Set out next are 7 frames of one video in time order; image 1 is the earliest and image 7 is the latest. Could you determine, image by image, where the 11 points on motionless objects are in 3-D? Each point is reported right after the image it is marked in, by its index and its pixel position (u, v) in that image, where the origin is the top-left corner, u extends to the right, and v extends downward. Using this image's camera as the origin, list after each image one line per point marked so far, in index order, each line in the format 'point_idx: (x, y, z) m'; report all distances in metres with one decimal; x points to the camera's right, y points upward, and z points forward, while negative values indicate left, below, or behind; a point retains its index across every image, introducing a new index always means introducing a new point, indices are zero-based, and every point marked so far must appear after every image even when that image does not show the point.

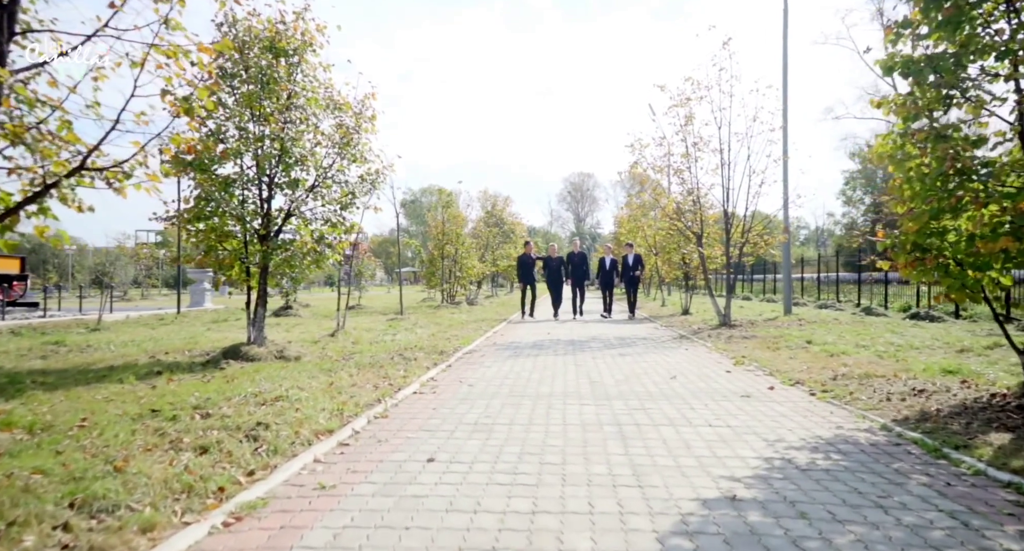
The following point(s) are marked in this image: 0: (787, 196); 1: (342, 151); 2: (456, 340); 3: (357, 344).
0: (+7.5, +2.2, +16.7) m
1: (-2.8, +2.1, +10.1) m
2: (-1.1, -1.3, +12.1) m
3: (-2.9, -1.3, +11.3) m
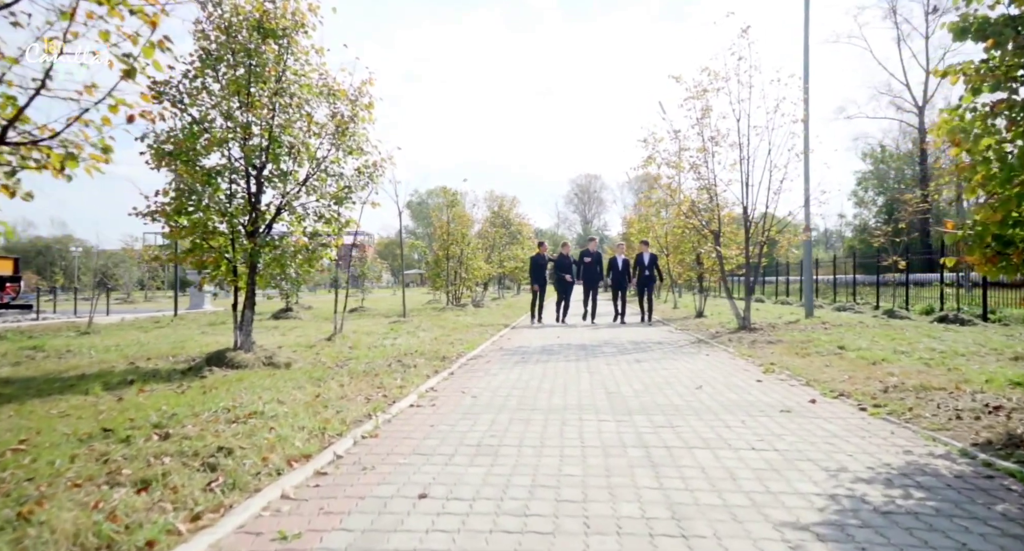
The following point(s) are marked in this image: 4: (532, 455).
0: (+7.7, +2.1, +15.9) m
1: (-2.7, +2.1, +9.4) m
2: (-1.0, -1.3, +11.4) m
3: (-2.8, -1.3, +10.6) m
4: (+0.1, -1.3, +4.4) m
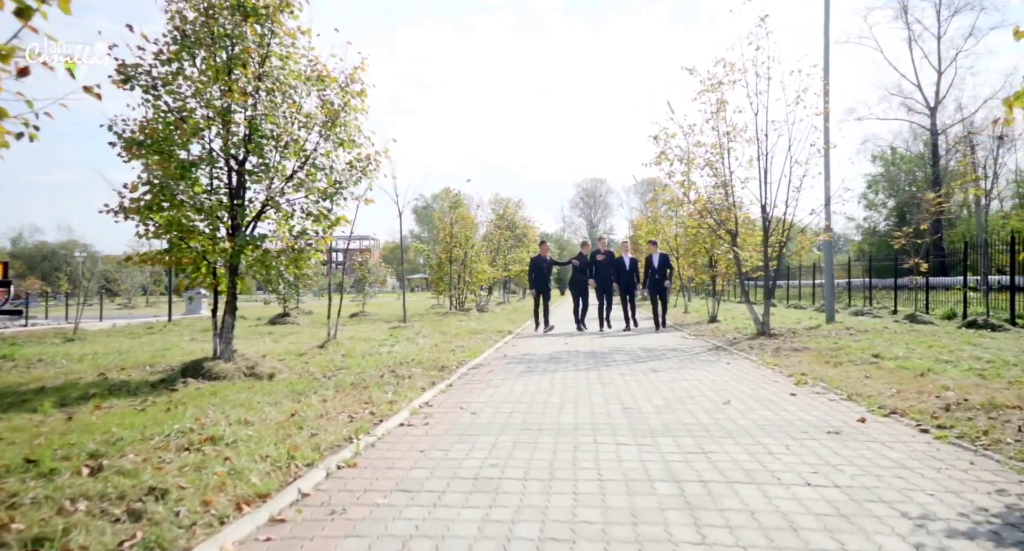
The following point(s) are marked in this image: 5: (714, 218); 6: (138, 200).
0: (+7.8, +2.1, +15.0) m
1: (-2.6, +2.0, +8.7) m
2: (-0.9, -1.4, +10.6) m
3: (-2.7, -1.3, +9.9) m
4: (+0.2, -1.3, +3.6) m
5: (+5.0, +1.4, +15.1) m
6: (-4.5, +0.9, +7.3) m
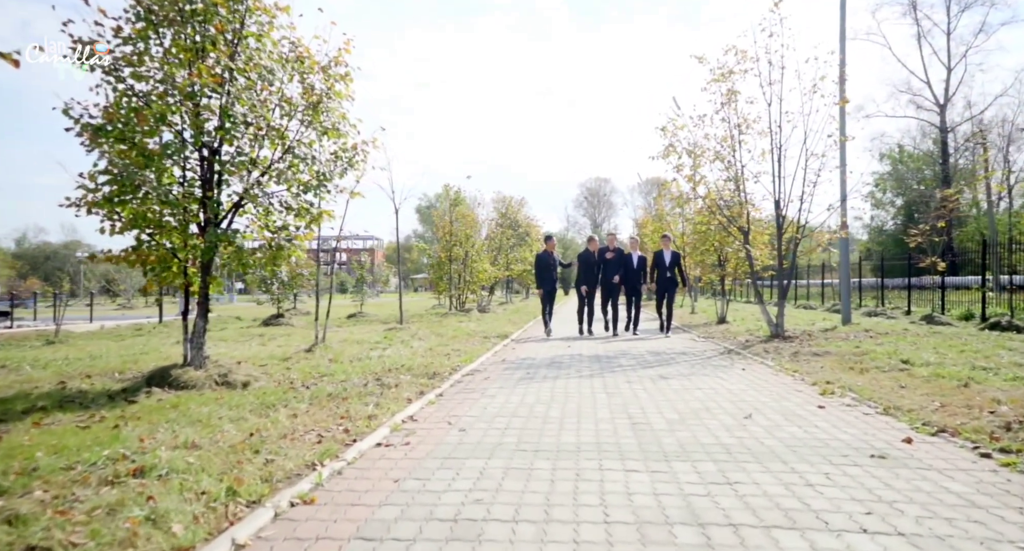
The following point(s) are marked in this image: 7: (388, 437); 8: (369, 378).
0: (+7.8, +2.1, +14.3) m
1: (-2.7, +2.0, +8.0) m
2: (-0.9, -1.3, +10.0) m
3: (-2.7, -1.3, +9.2) m
4: (+0.1, -1.3, +2.9) m
5: (+5.1, +1.5, +14.4) m
6: (-4.6, +0.9, +6.7) m
7: (-1.0, -1.3, +4.9) m
8: (-1.8, -1.3, +7.5) m
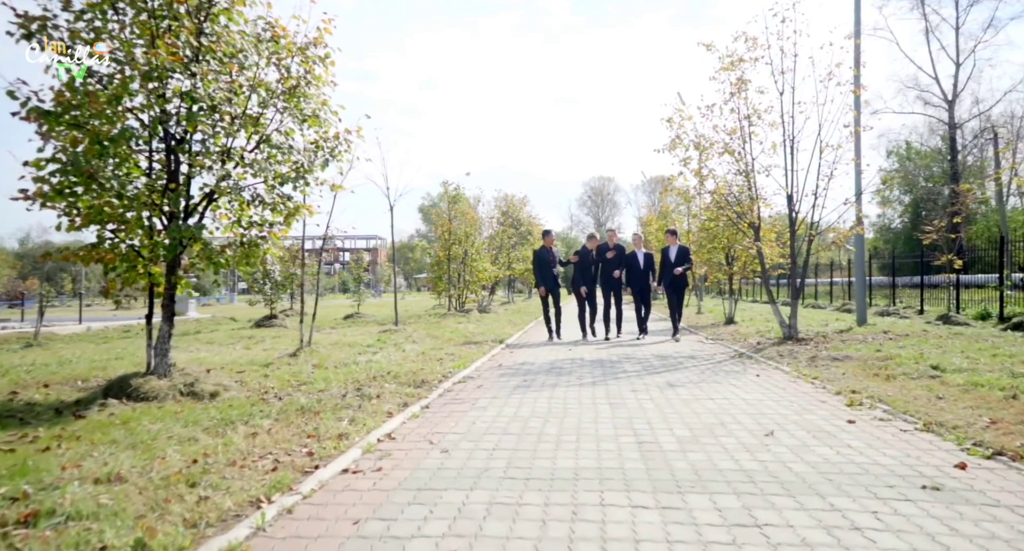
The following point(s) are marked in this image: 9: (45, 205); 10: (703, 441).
0: (+7.8, +2.1, +13.6) m
1: (-2.7, +2.0, +7.4) m
2: (-1.0, -1.3, +9.3) m
3: (-2.8, -1.3, +8.6) m
4: (0.0, -1.3, +2.3) m
5: (+5.0, +1.5, +13.7) m
6: (-4.6, +0.9, +6.1) m
7: (-1.1, -1.3, +4.2) m
8: (-1.8, -1.3, +6.9) m
9: (-4.9, +0.7, +6.4) m
10: (+1.5, -1.3, +4.9) m
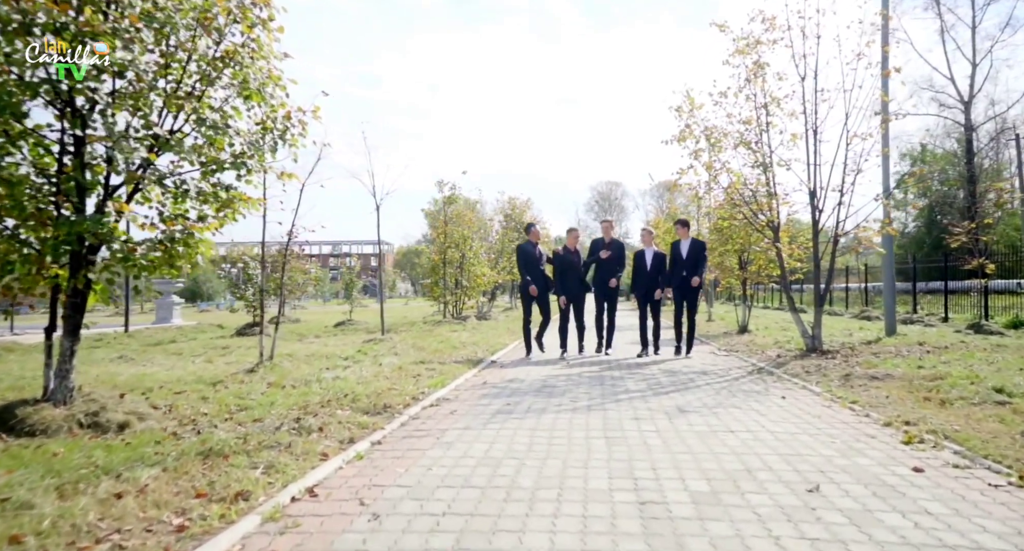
0: (+7.7, +2.0, +12.4) m
1: (-2.9, +2.0, +6.2) m
2: (-1.2, -1.4, +8.1) m
3: (-3.0, -1.4, +7.4) m
4: (-0.3, -1.3, +1.1) m
5: (+4.9, +1.4, +12.5) m
6: (-4.9, +0.9, +4.9) m
7: (-1.3, -1.3, +3.0) m
8: (-2.1, -1.3, +5.7) m
9: (-5.1, +0.7, +5.3) m
10: (+1.3, -1.4, +3.7) m
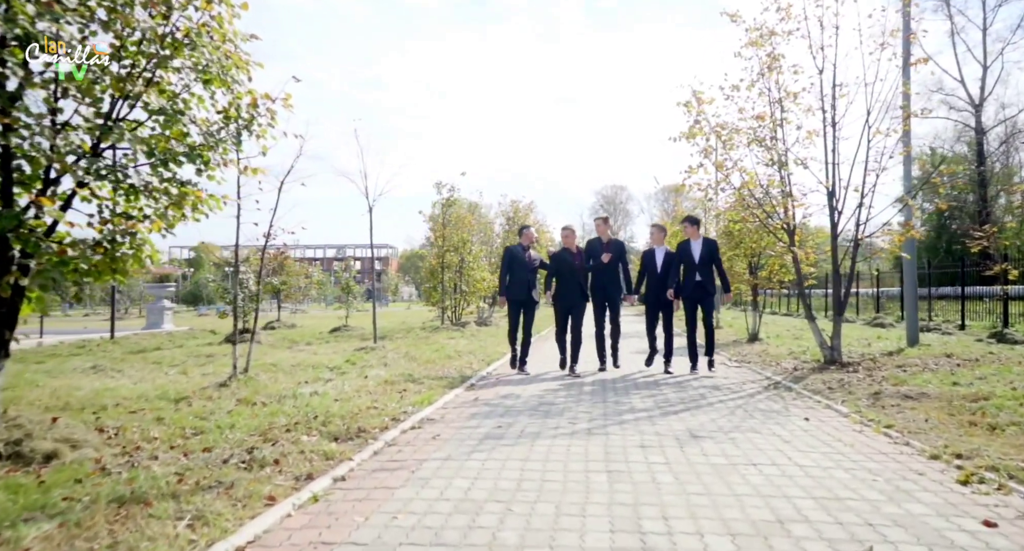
0: (+7.6, +1.9, +11.6) m
1: (-3.0, +1.9, +5.6) m
2: (-1.2, -1.5, +7.4) m
3: (-3.1, -1.5, +6.7) m
4: (-0.4, -1.3, +0.3) m
5: (+4.9, +1.3, +11.7) m
6: (-5.0, +0.8, +4.3) m
7: (-1.4, -1.4, +2.3) m
8: (-2.2, -1.4, +5.0) m
9: (-5.2, +0.6, +4.6) m
10: (+1.2, -1.4, +3.0) m
